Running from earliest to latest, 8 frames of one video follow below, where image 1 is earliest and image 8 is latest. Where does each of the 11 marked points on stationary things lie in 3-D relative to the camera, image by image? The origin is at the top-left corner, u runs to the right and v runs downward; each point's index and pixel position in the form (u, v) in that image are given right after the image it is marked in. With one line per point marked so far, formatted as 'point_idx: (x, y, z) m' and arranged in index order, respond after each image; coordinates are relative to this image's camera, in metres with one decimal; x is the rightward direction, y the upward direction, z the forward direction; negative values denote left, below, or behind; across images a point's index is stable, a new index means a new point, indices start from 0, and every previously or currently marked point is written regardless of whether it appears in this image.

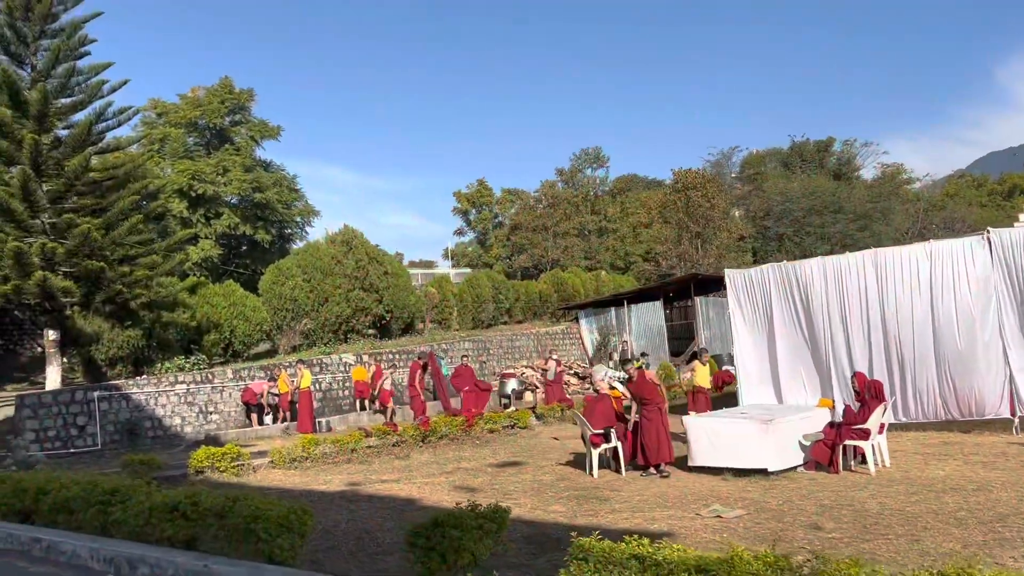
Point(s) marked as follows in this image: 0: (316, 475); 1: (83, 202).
0: (-2.5, -2.4, +10.3) m
1: (-7.7, +1.6, +14.7) m
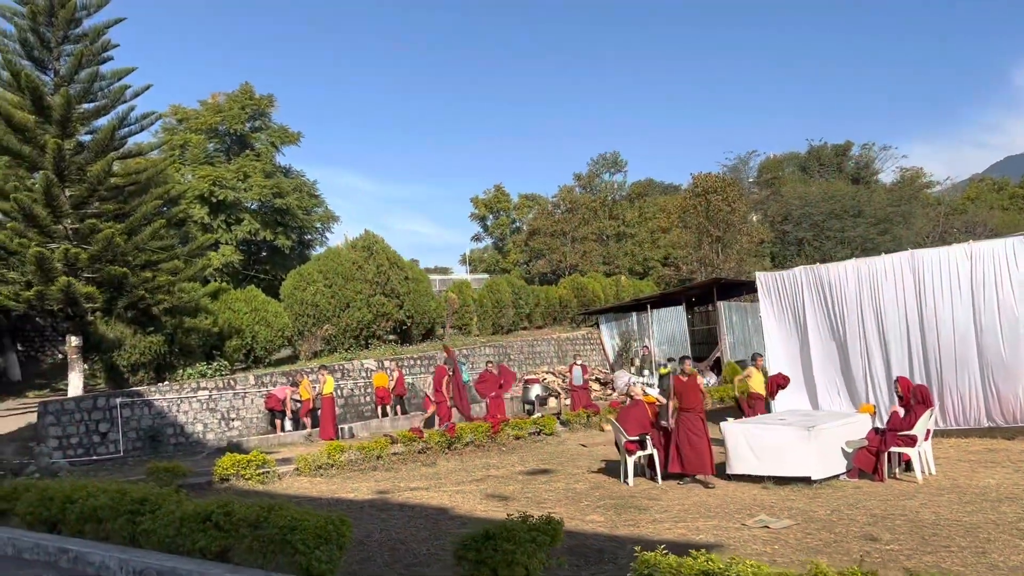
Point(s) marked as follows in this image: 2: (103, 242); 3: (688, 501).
0: (-2.1, -2.4, +10.1) m
1: (-7.3, +1.5, +14.6) m
2: (-6.8, +0.8, +13.8) m
3: (+1.7, -2.0, +7.7) m
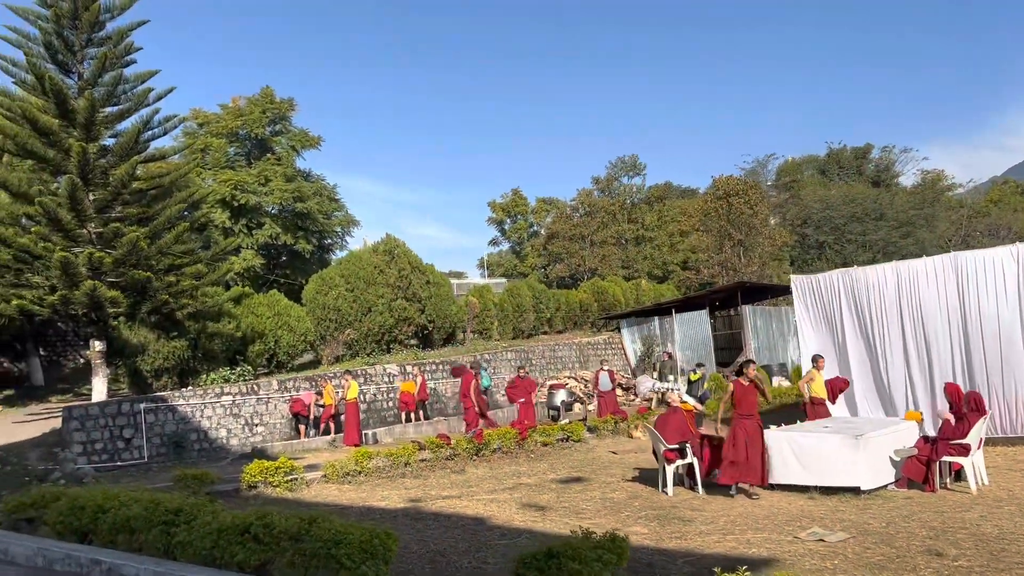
0: (-1.7, -2.5, +9.9) m
1: (-6.8, +1.4, +14.5) m
2: (-6.4, +0.7, +13.7) m
3: (+2.0, -2.0, +7.5) m
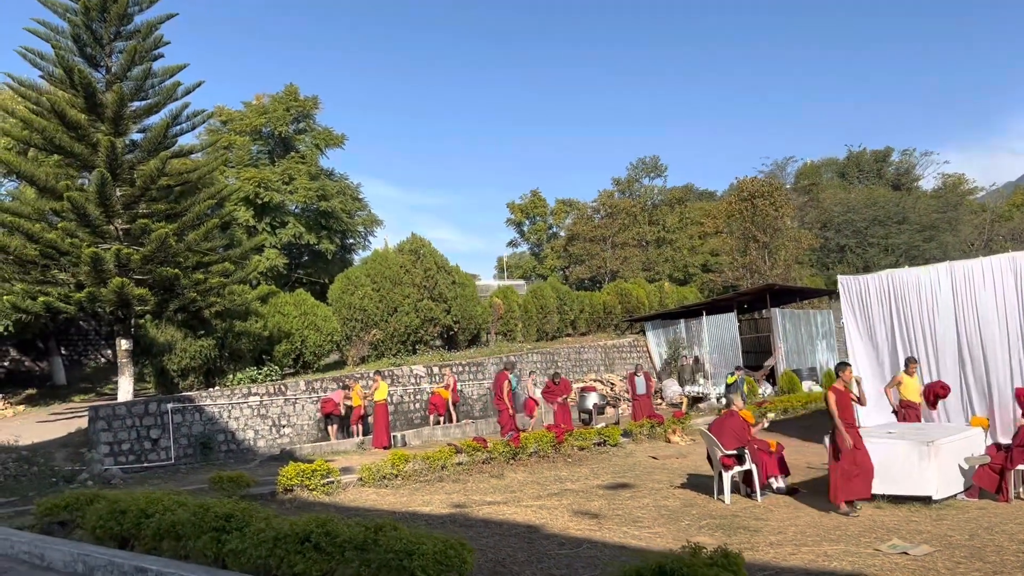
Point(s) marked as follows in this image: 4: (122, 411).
0: (-1.2, -2.4, +9.6) m
1: (-6.2, +1.4, +14.3) m
2: (-5.8, +0.8, +13.5) m
3: (+2.5, -2.0, +7.1) m
4: (-6.2, -1.9, +13.0) m
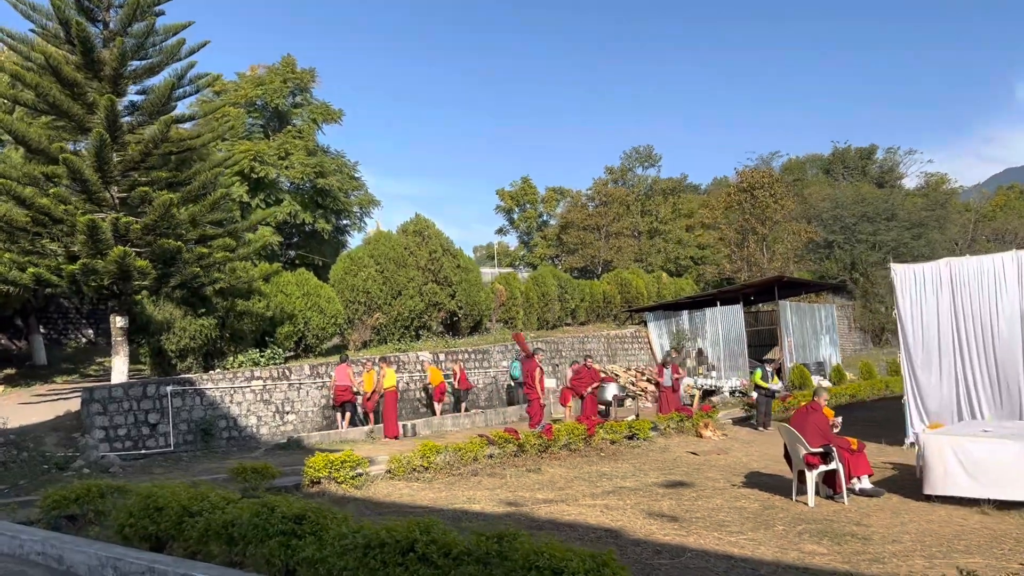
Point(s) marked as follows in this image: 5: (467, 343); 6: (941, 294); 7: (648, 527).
0: (-0.7, -2.2, +8.8) m
1: (-5.7, +1.8, +13.3) m
2: (-5.3, +1.2, +12.4) m
3: (+3.1, -1.9, +6.4) m
4: (-5.8, -1.5, +12.0) m
5: (-1.1, -1.3, +20.0) m
6: (+5.8, -0.1, +11.1) m
7: (+1.1, -1.9, +6.6) m
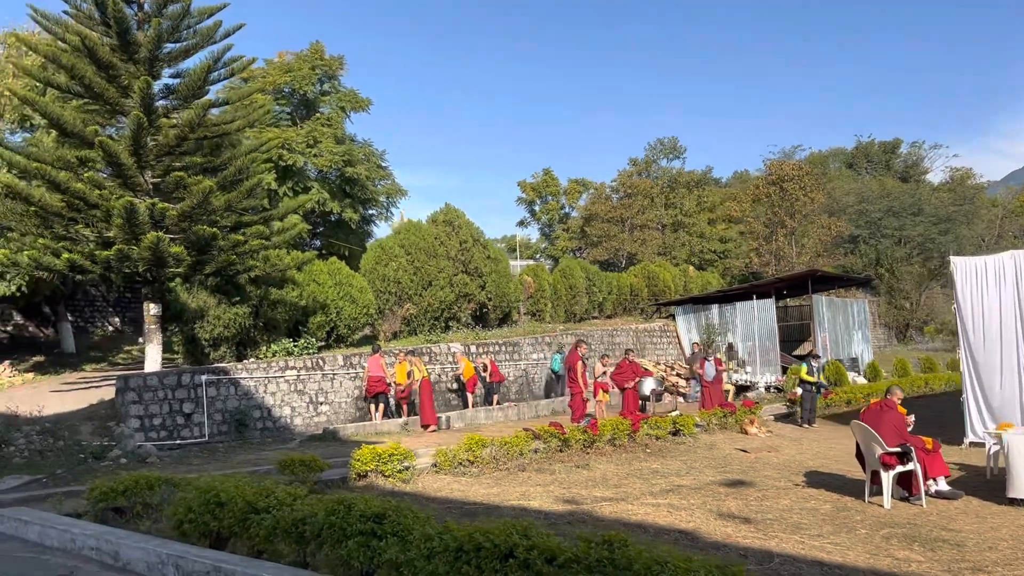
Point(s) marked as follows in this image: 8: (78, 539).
0: (-0.1, -2.1, +8.5) m
1: (-5.1, +2.0, +13.0) m
2: (-4.7, +1.4, +12.2) m
3: (+3.6, -1.8, +6.1) m
4: (-5.2, -1.4, +11.8) m
5: (-0.4, -1.1, +19.7) m
6: (+6.4, 0.0, +10.6) m
7: (+1.6, -1.8, +6.3) m
8: (-3.0, -1.7, +5.6) m
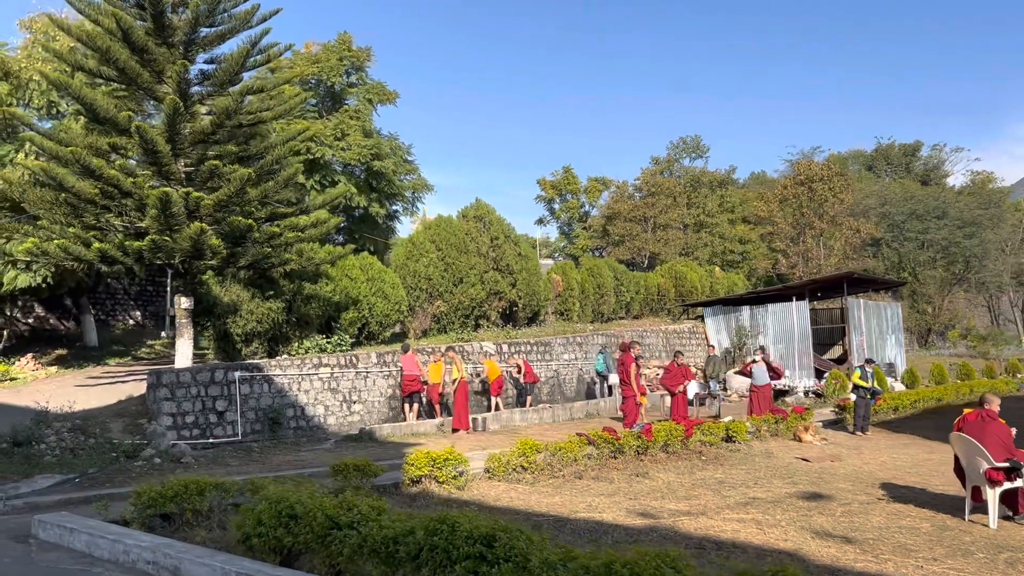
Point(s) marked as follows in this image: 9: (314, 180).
0: (+0.5, -2.0, +8.0) m
1: (-4.4, +2.1, +12.6) m
2: (-4.0, +1.4, +11.7) m
3: (+4.2, -1.8, +5.5) m
4: (-4.5, -1.2, +11.4) m
5: (+0.4, -1.1, +19.2) m
6: (+7.1, -0.1, +10.1) m
7: (+2.2, -1.8, +5.8) m
8: (-2.4, -1.6, +5.1) m
9: (-4.9, +2.6, +20.2) m
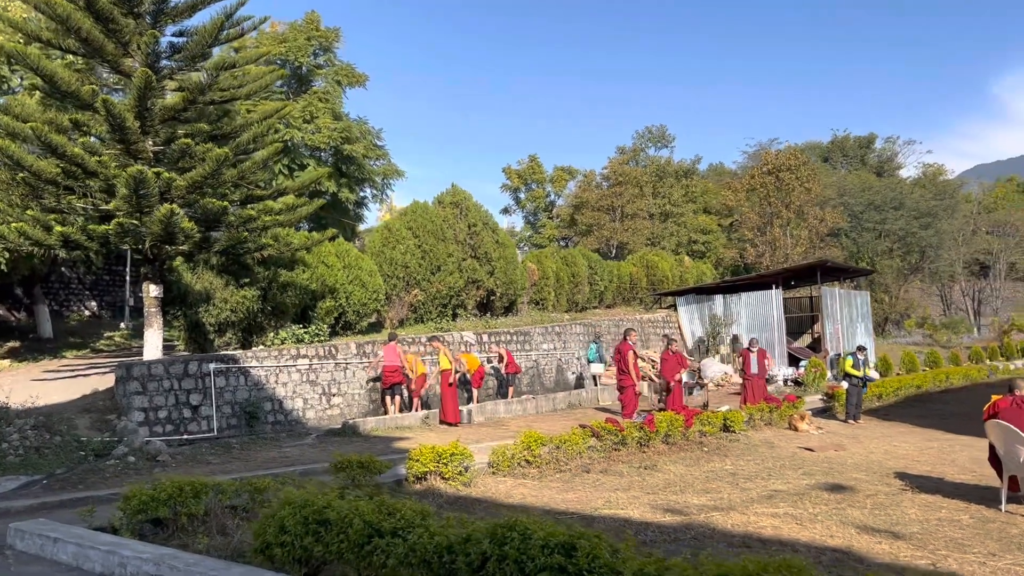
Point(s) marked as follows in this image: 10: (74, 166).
0: (+0.6, -1.9, +7.6) m
1: (-4.5, +2.3, +11.8) m
2: (-4.1, +1.6, +11.0) m
3: (+4.4, -1.7, +5.3) m
4: (-4.6, -1.1, +10.7) m
5: (-0.2, -0.8, +18.7) m
6: (+7.0, +0.1, +10.0) m
7: (+2.4, -1.7, +5.4) m
8: (-2.1, -1.5, +4.5) m
9: (-5.4, +2.9, +19.4) m
10: (-5.8, +1.6, +10.8) m
